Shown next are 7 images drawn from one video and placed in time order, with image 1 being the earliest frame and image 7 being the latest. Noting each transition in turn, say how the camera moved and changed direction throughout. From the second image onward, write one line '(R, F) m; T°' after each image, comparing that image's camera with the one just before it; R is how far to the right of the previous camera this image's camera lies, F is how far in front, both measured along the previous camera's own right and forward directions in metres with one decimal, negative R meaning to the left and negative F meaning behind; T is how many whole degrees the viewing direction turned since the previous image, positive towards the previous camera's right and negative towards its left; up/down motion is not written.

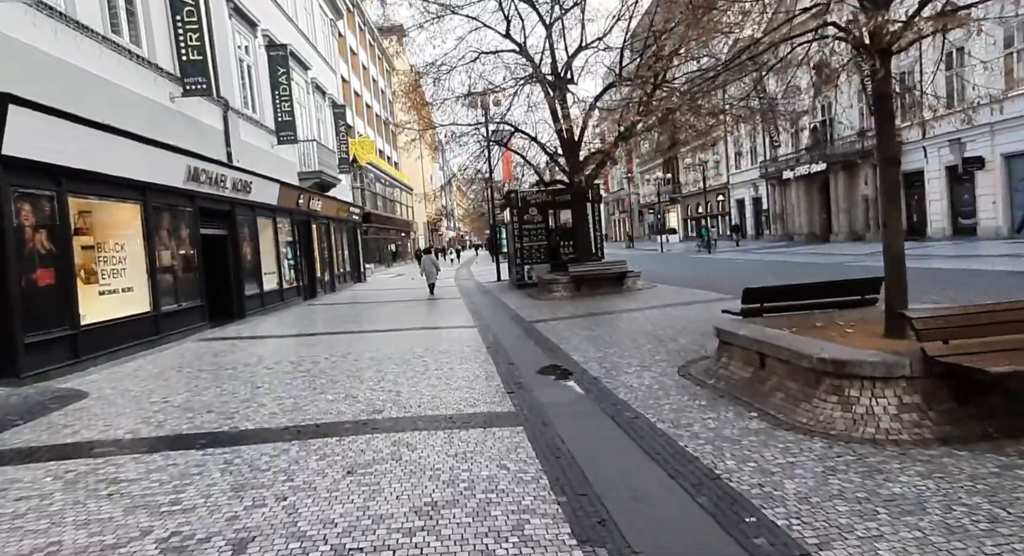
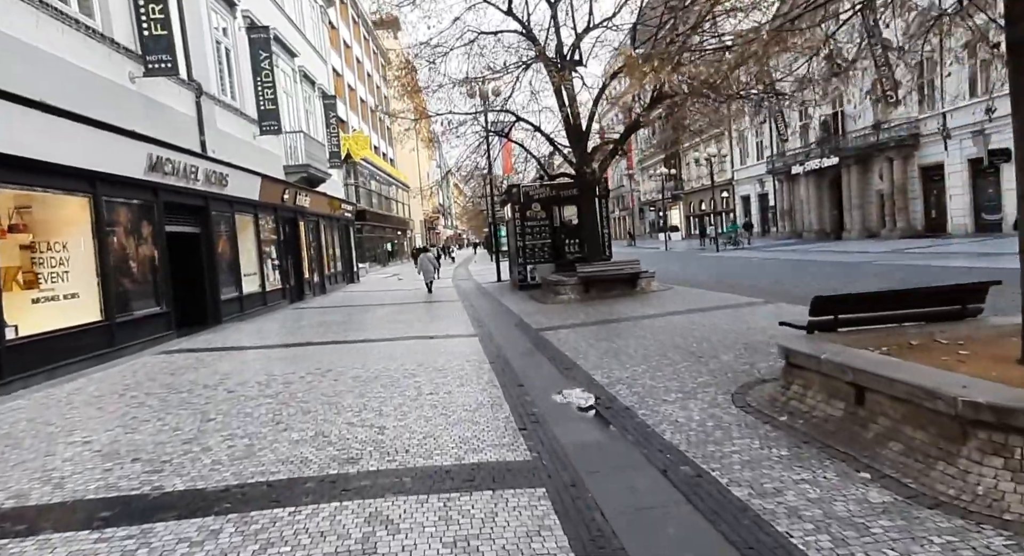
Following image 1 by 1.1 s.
(-0.1, +1.3) m; 0°
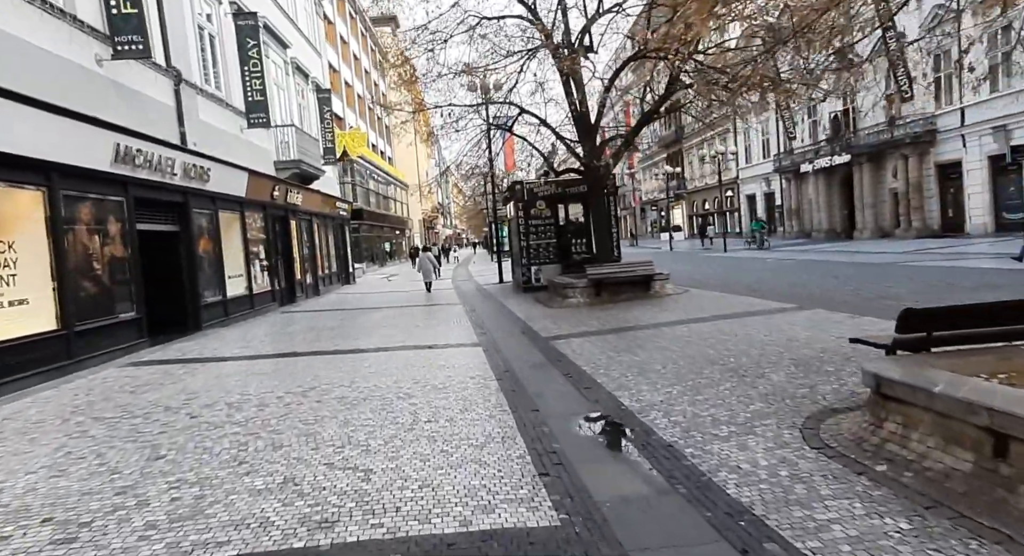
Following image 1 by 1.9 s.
(-0.1, +1.0) m; 0°
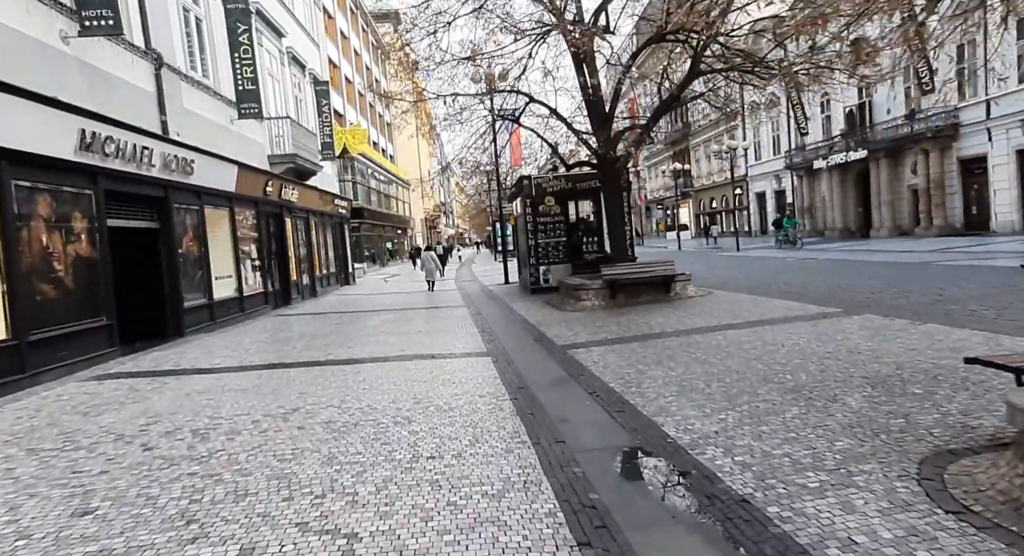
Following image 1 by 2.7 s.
(-0.1, +1.0) m; 0°
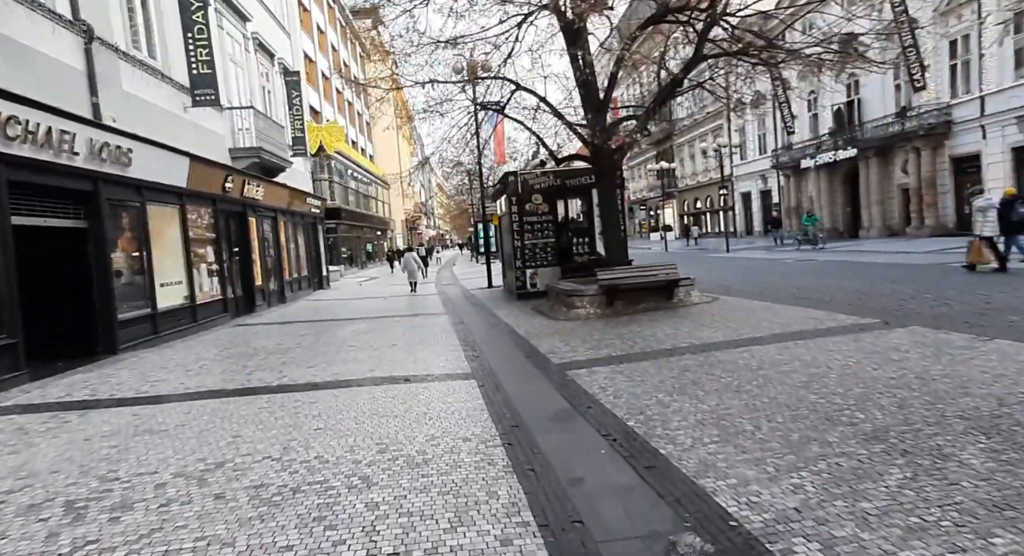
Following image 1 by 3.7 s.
(-0.1, +1.3) m; +2°
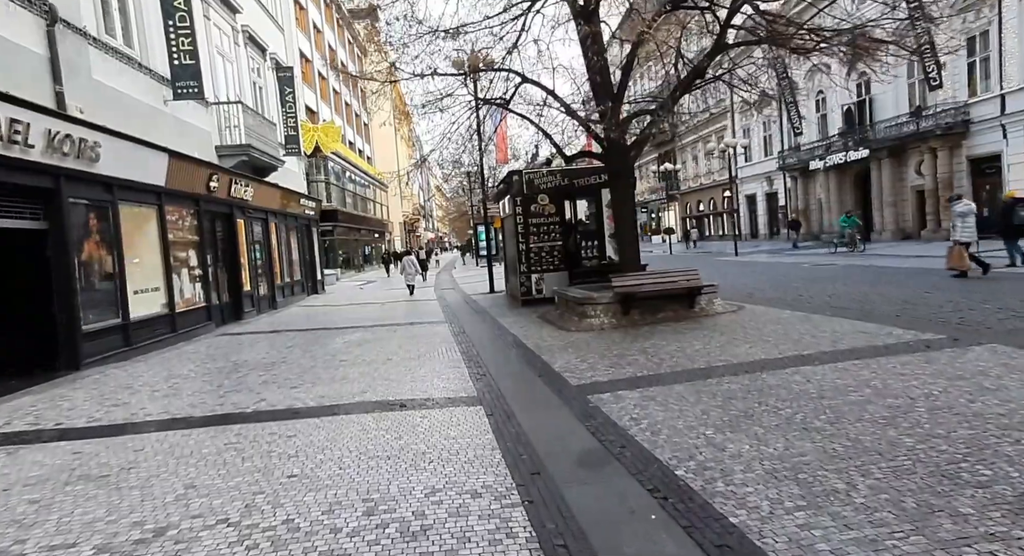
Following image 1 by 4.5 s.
(-0.1, +1.0) m; 0°
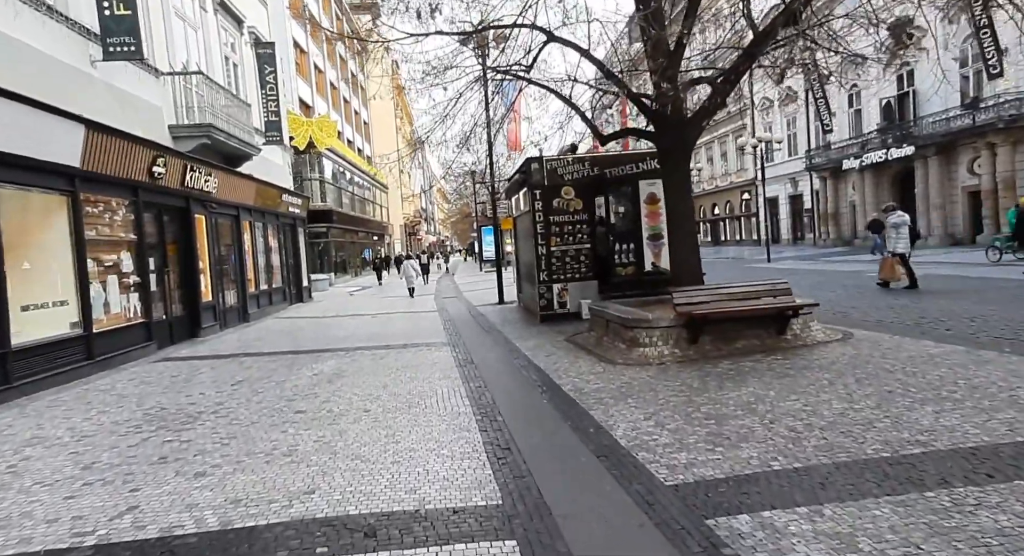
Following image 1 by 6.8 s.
(-0.3, +2.8) m; 0°
